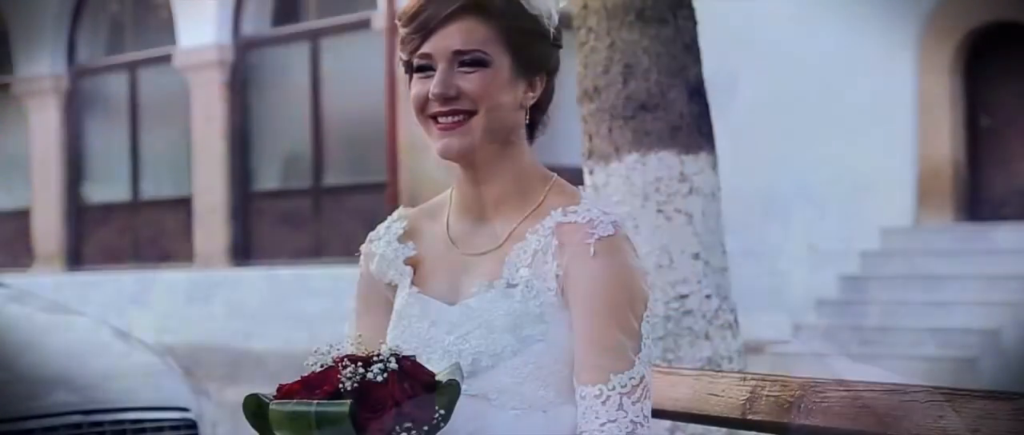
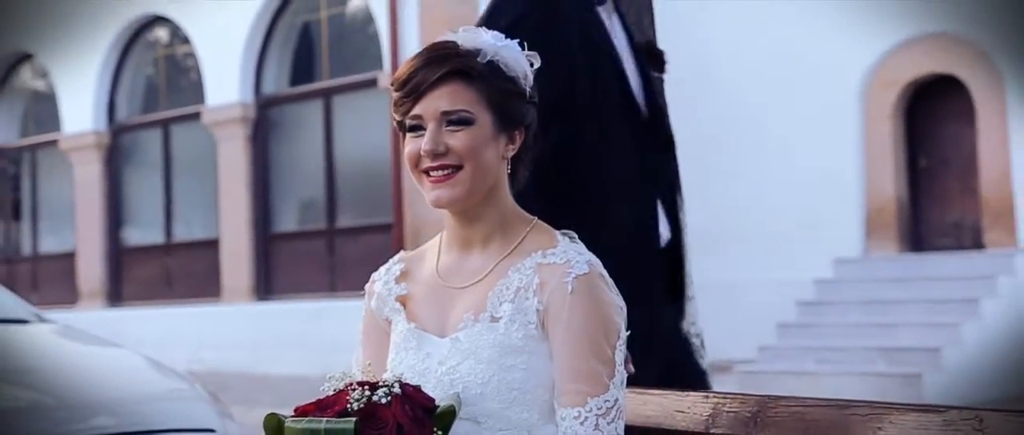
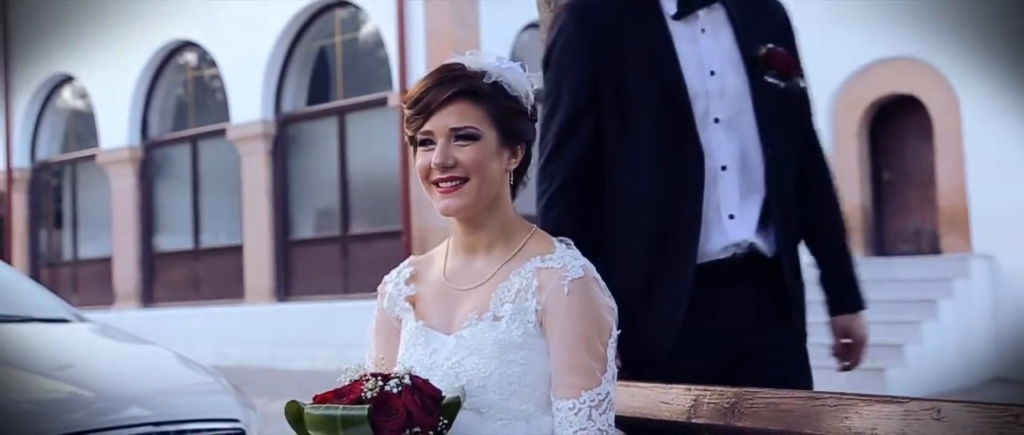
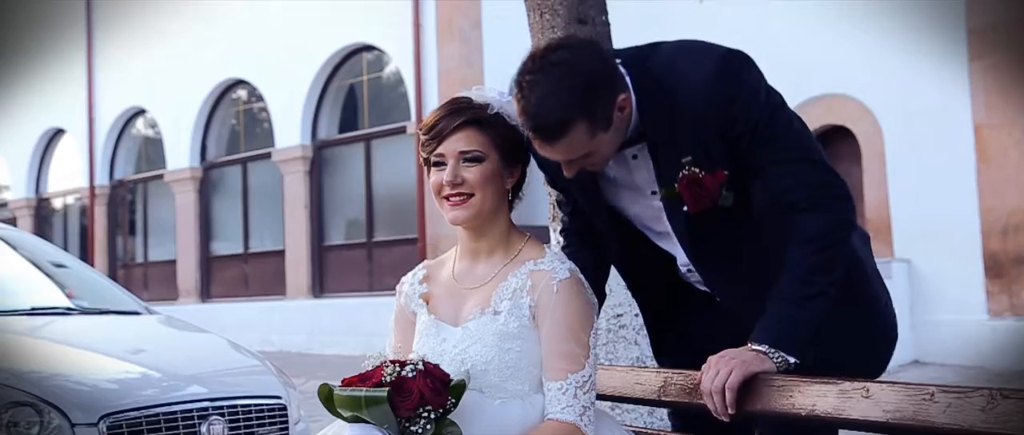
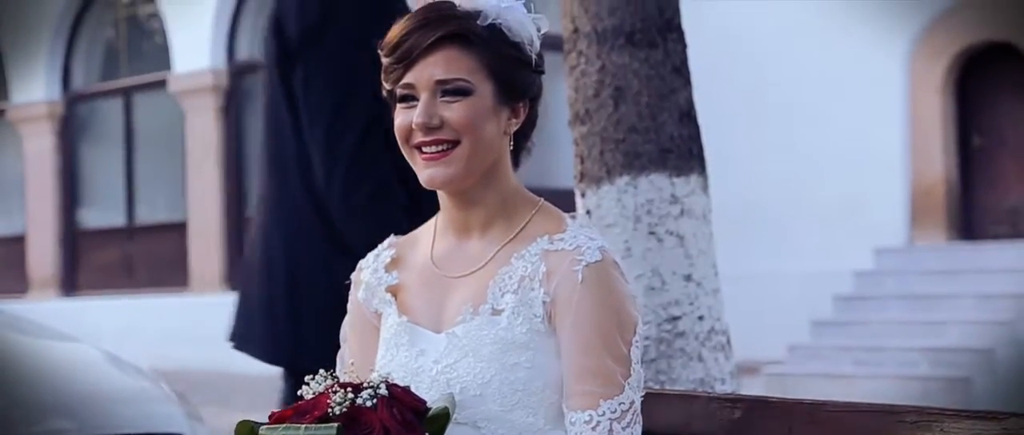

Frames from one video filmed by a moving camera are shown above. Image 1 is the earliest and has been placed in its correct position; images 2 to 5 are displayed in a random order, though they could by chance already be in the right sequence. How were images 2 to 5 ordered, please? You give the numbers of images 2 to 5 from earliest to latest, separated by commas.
5, 2, 3, 4
